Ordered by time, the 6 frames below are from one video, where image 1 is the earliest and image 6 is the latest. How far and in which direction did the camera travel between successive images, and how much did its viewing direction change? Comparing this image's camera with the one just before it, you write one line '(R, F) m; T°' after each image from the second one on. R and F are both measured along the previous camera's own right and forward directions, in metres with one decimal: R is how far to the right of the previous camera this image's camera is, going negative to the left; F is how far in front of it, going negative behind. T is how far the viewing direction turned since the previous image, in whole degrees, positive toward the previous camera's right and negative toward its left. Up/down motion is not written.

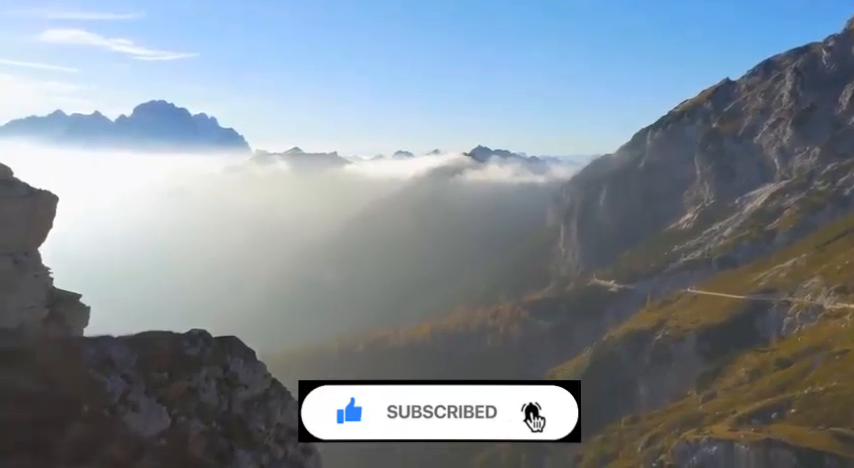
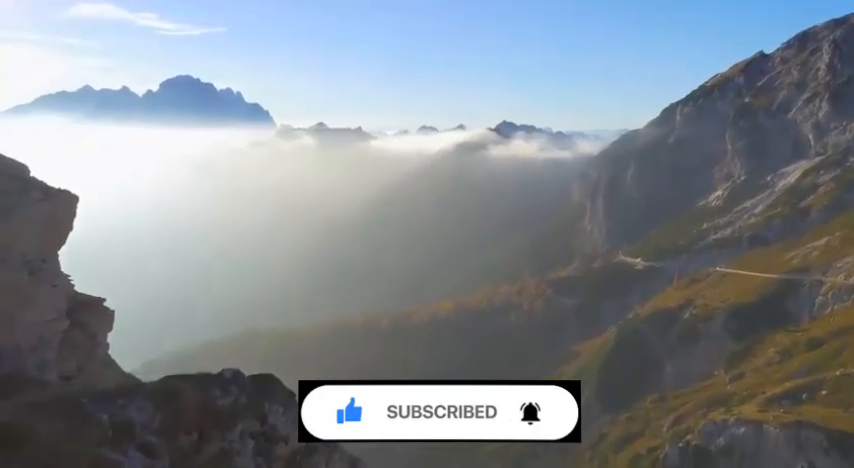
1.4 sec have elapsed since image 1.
(+0.2, +1.4) m; -2°
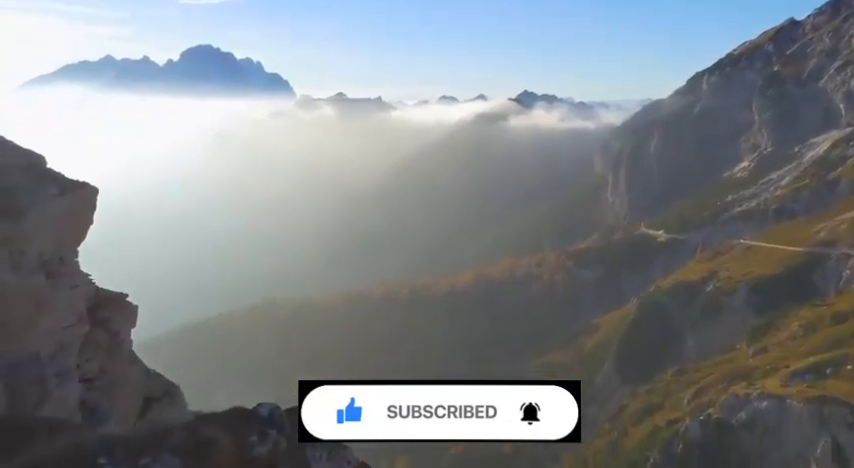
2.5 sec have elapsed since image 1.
(-0.1, +1.0) m; -1°
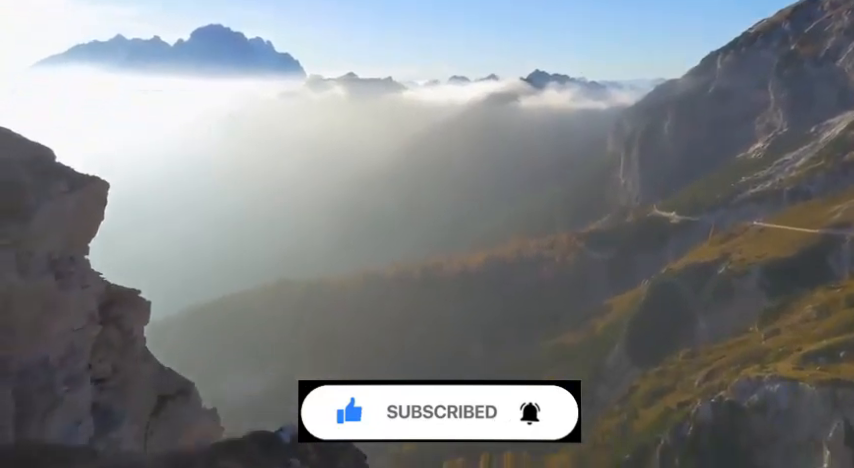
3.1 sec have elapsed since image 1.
(0.0, +0.6) m; -1°
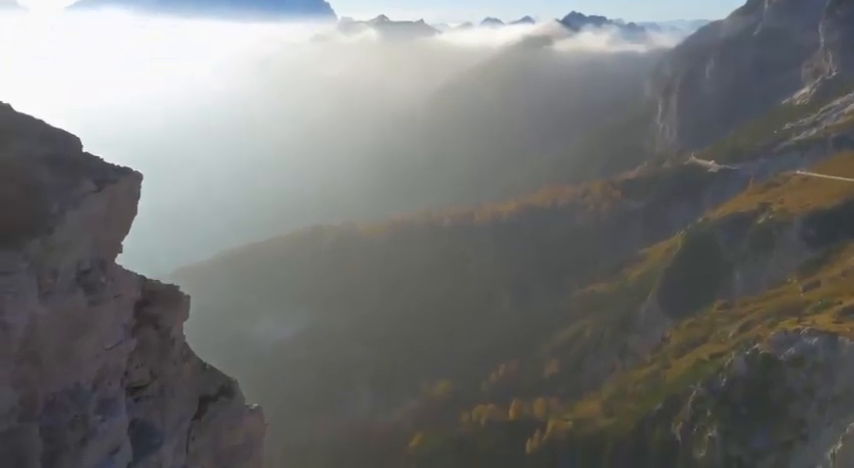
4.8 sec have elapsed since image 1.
(+0.1, +2.0) m; -2°
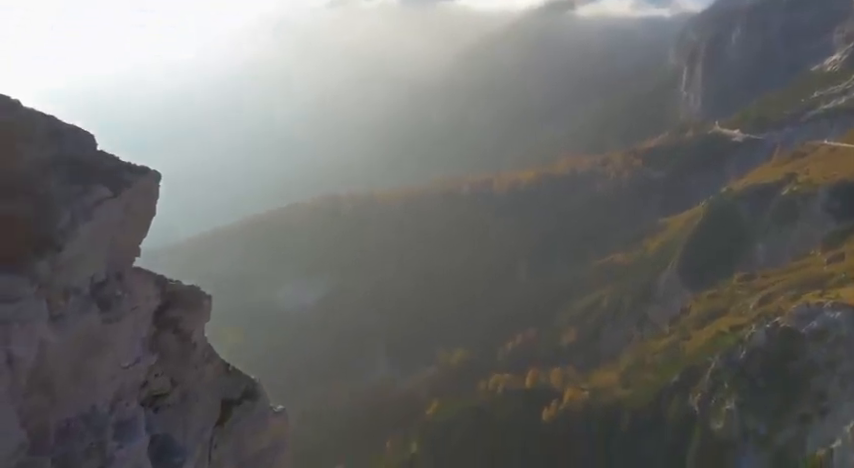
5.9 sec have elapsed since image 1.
(+0.2, +1.3) m; -1°
